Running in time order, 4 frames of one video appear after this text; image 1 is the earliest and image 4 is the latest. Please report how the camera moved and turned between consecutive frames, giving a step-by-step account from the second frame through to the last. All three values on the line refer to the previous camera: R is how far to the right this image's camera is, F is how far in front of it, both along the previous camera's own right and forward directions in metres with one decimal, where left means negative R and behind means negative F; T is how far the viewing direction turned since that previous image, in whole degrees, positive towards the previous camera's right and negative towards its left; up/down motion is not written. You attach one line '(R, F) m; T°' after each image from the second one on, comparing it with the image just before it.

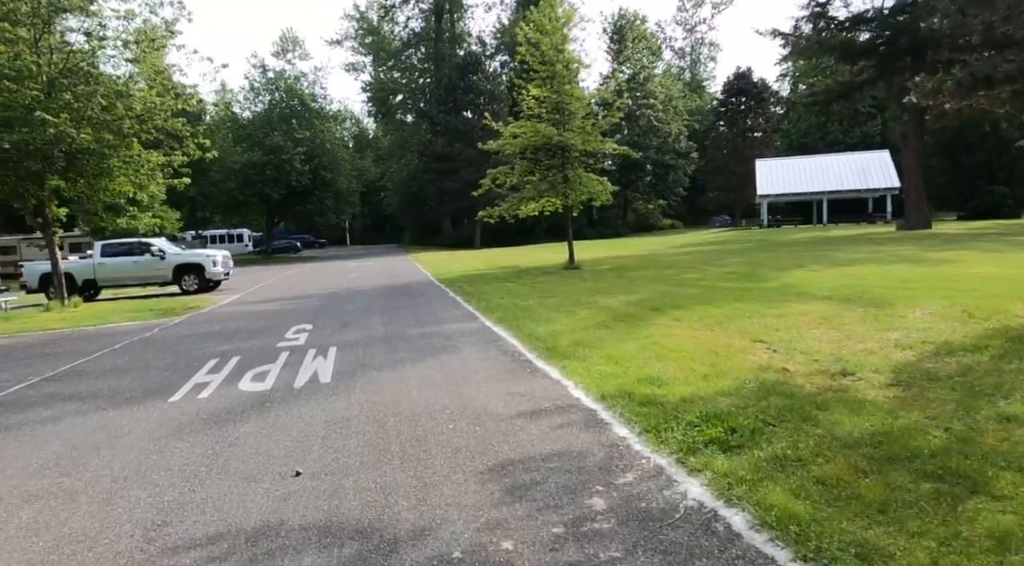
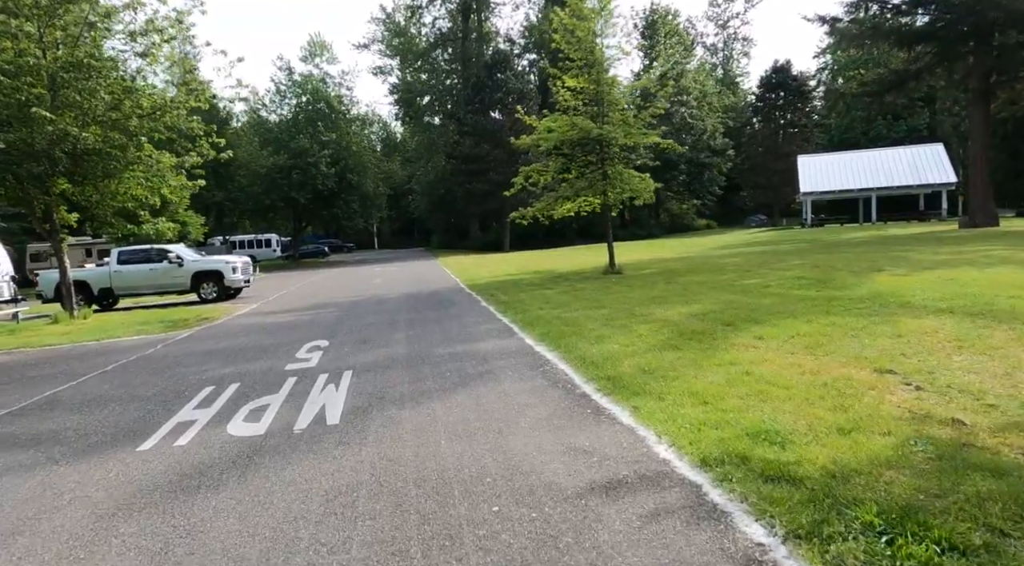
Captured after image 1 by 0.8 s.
(-0.2, +1.6) m; -2°
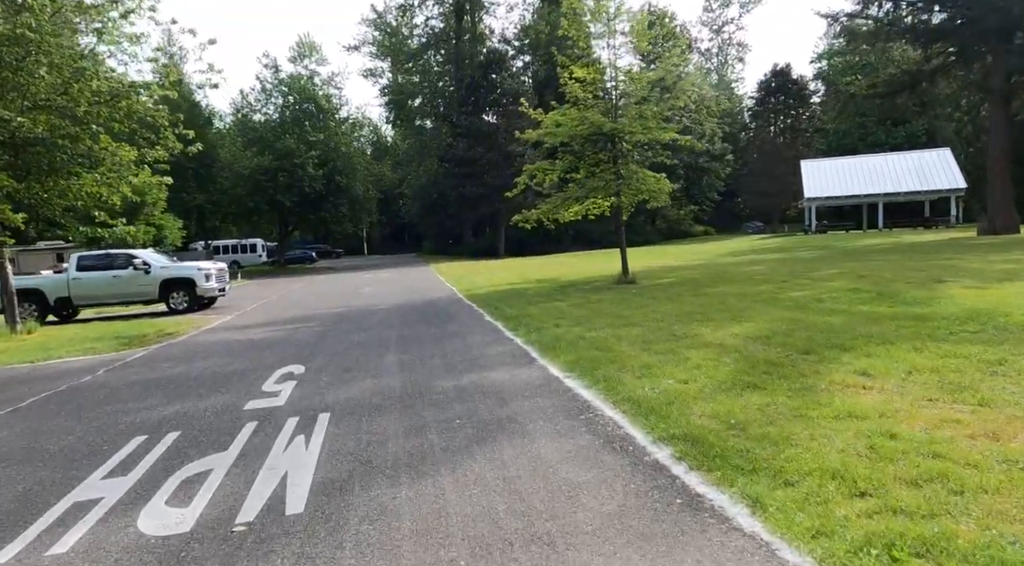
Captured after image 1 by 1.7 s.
(-0.4, +1.9) m; +1°
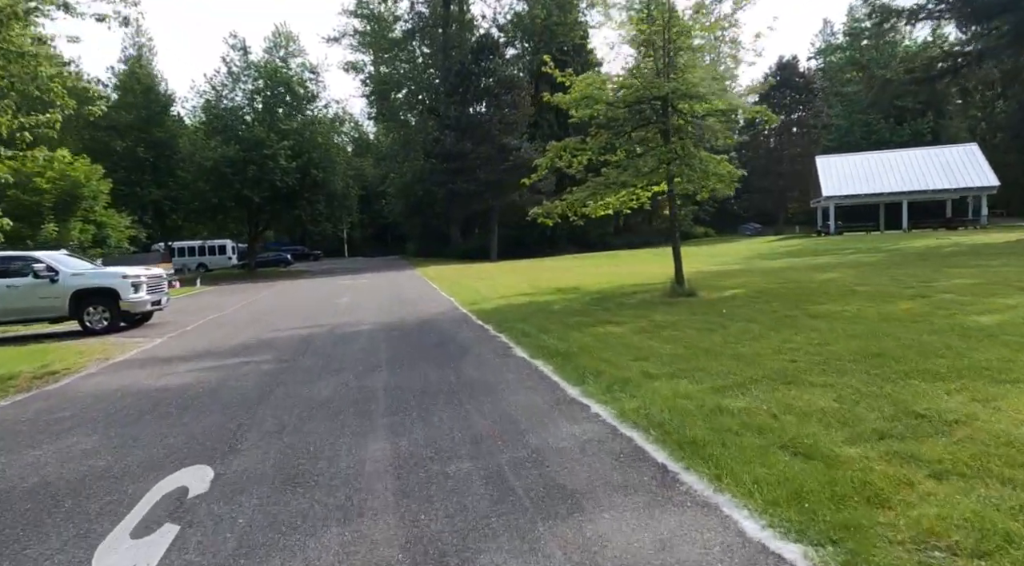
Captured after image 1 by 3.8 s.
(-0.8, +4.4) m; +2°
